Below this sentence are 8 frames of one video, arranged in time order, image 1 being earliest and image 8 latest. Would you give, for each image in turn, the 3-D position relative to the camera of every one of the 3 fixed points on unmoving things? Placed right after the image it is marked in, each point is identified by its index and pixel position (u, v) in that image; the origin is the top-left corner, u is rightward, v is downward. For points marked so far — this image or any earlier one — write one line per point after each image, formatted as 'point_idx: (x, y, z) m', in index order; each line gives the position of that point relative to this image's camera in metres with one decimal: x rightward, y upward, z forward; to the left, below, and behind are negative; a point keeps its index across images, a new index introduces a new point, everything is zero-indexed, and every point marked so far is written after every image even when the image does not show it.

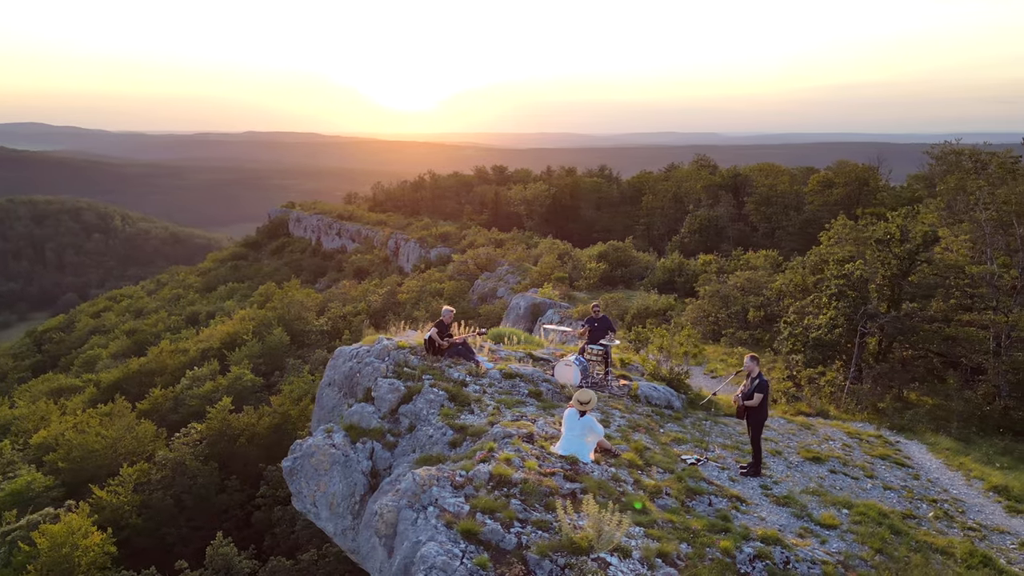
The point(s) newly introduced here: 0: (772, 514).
0: (+2.9, -2.6, +9.0) m
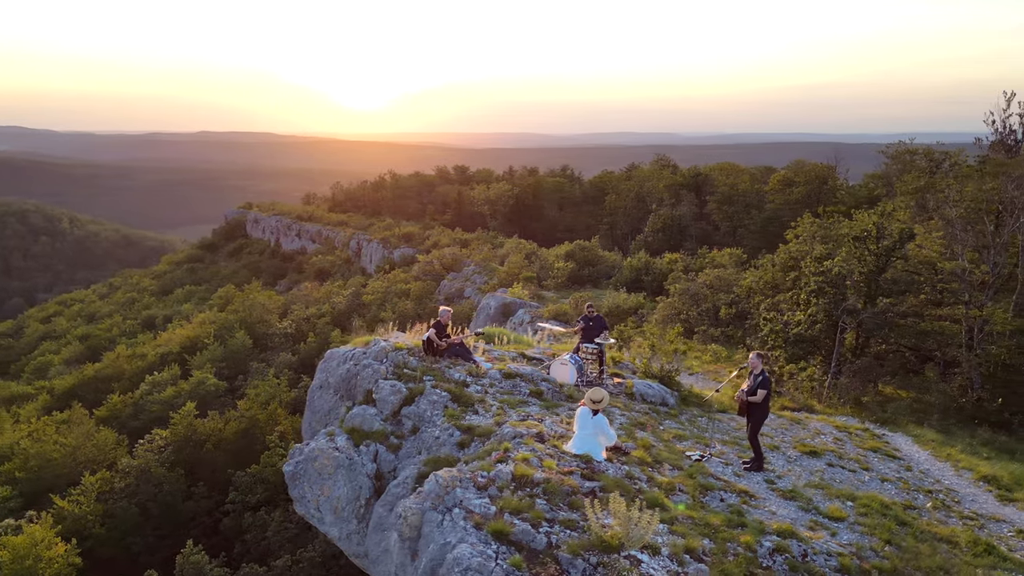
0: (+3.1, -2.5, +9.1) m
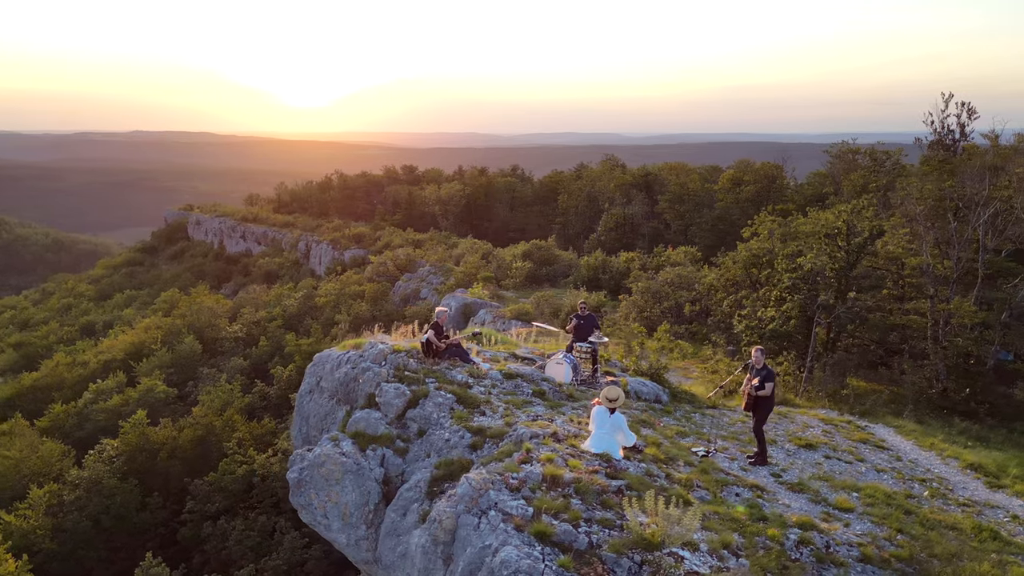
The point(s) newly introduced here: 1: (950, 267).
0: (+3.3, -2.5, +9.3) m
1: (+10.9, +0.5, +19.6) m
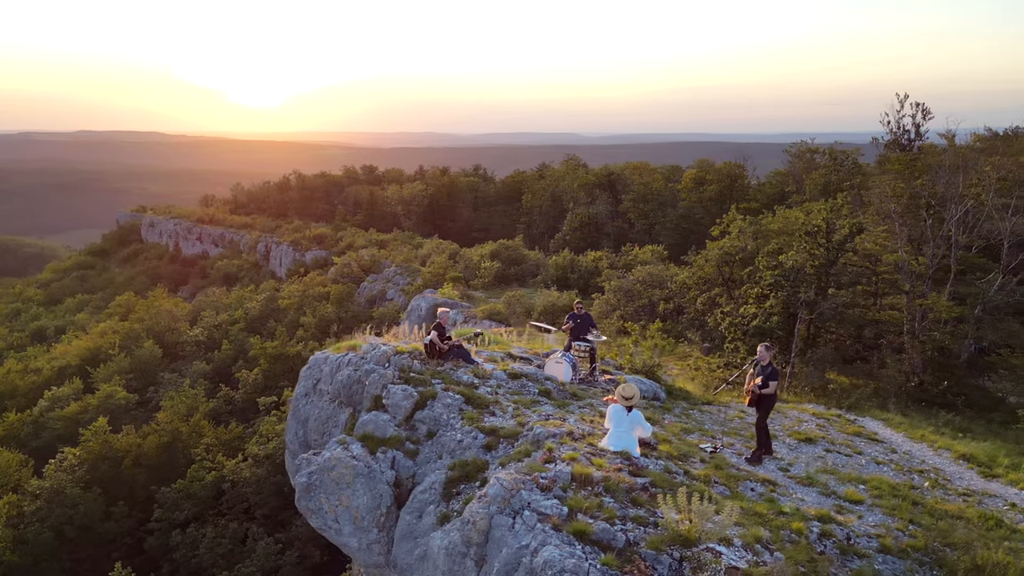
0: (+3.5, -2.4, +9.4) m
1: (+10.5, +0.6, +20.2) m
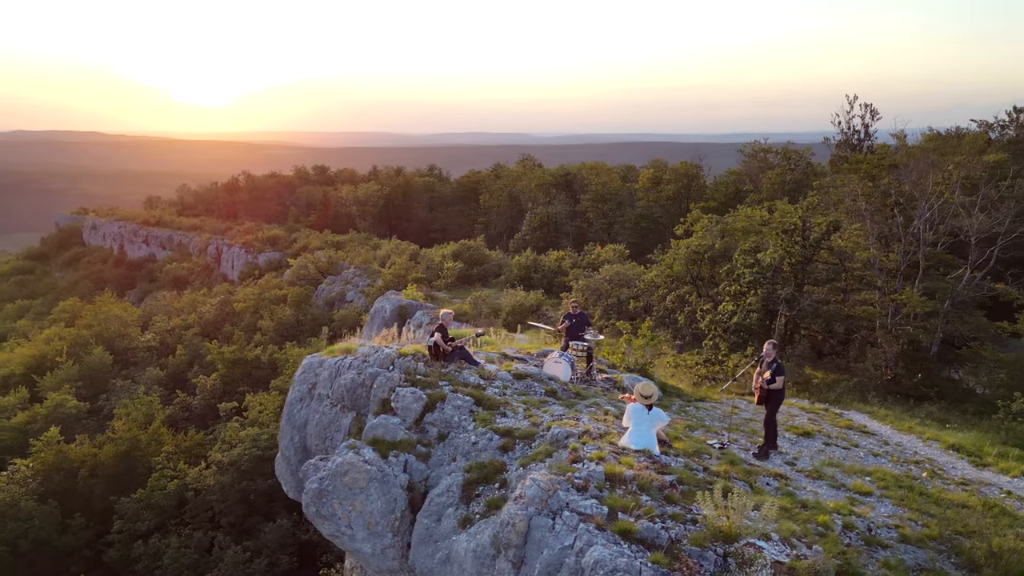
0: (+3.7, -2.4, +9.6) m
1: (+10.0, +0.8, +20.7) m
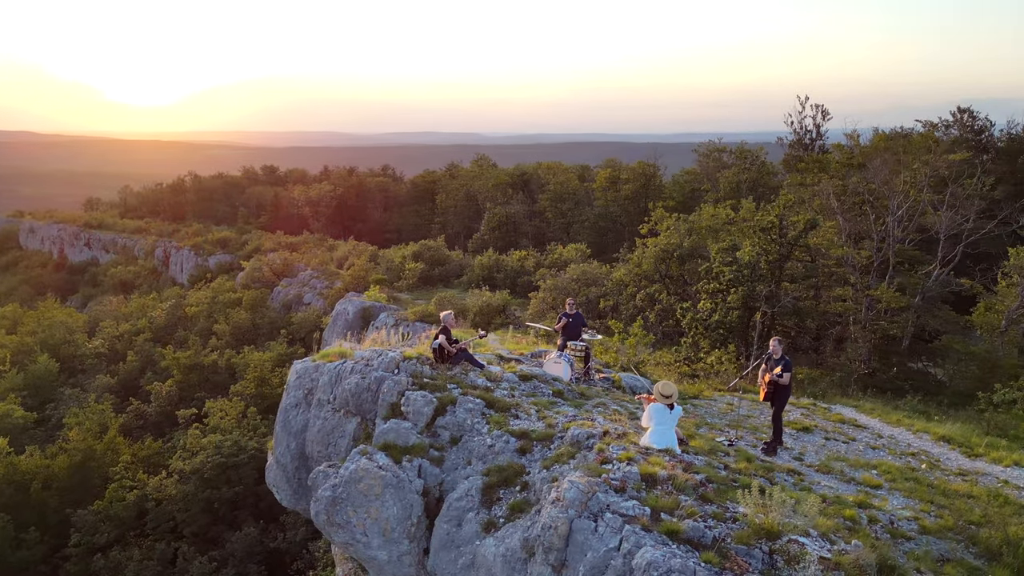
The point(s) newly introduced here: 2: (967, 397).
0: (+3.9, -2.4, +9.8) m
1: (+9.5, +0.9, +21.3) m
2: (+10.6, -2.6, +18.5) m
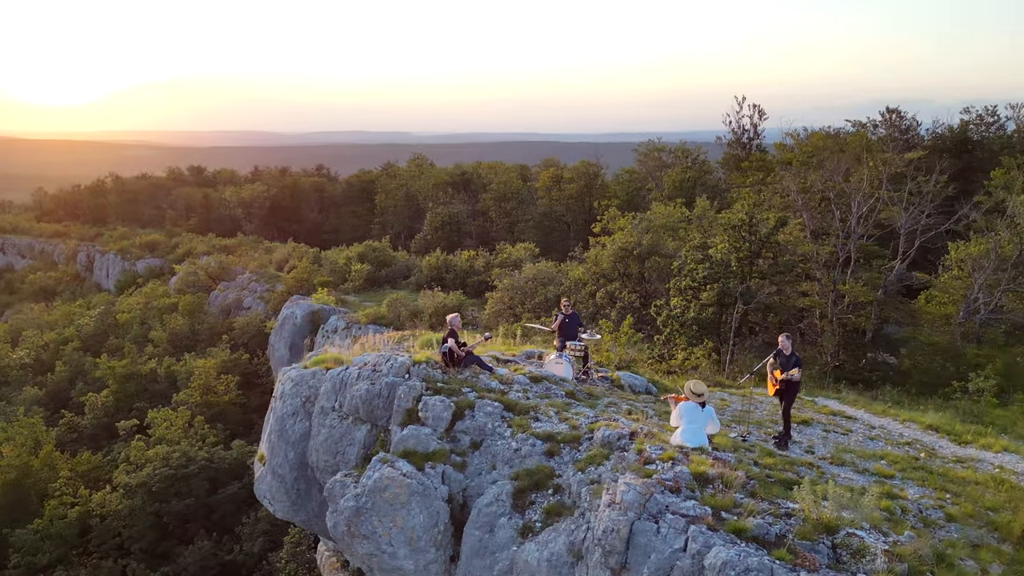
0: (+4.2, -2.3, +10.0) m
1: (+8.8, +1.0, +21.9) m
2: (+10.2, -2.4, +19.2) m
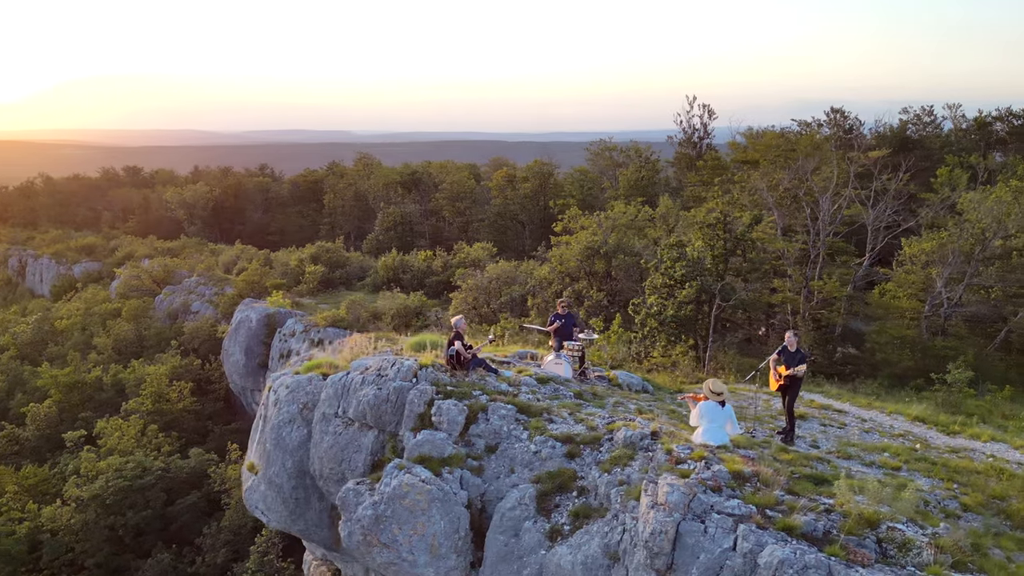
0: (+4.4, -2.3, +10.2) m
1: (+8.1, +1.1, +22.4) m
2: (+9.7, -2.3, +19.8) m
